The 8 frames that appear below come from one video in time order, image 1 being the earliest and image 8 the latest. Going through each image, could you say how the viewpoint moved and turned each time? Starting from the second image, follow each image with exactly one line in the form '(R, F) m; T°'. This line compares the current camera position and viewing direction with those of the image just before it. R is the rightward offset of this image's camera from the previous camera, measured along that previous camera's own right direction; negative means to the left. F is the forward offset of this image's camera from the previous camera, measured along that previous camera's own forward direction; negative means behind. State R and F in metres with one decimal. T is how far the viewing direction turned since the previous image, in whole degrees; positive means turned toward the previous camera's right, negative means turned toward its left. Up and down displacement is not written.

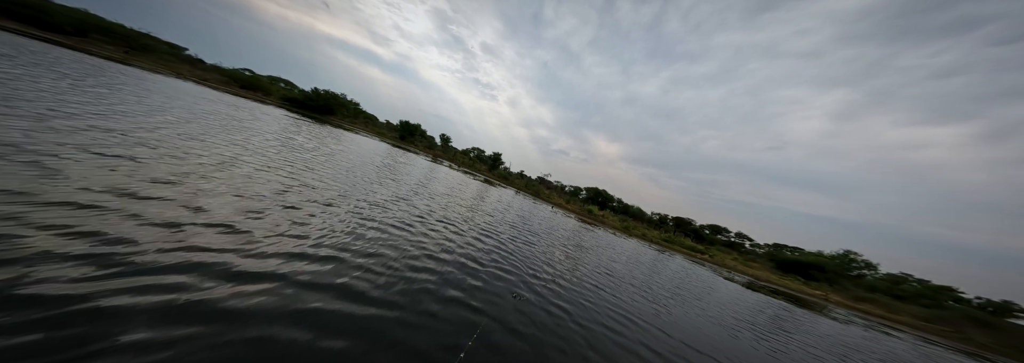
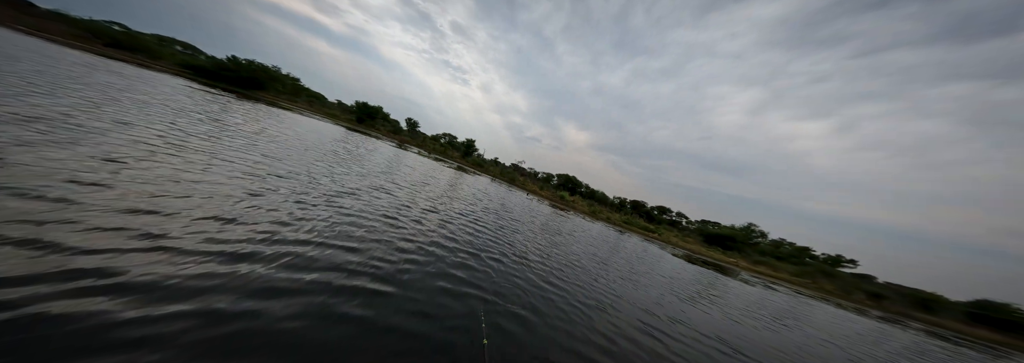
(-0.7, -0.3) m; +9°
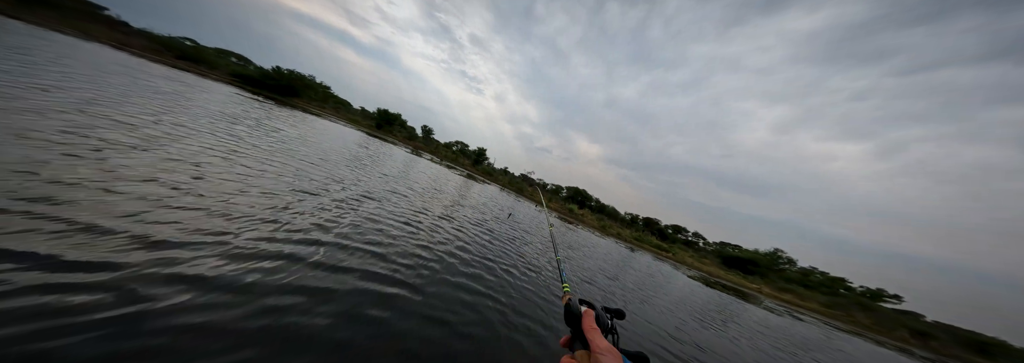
(-0.2, -0.2) m; -3°
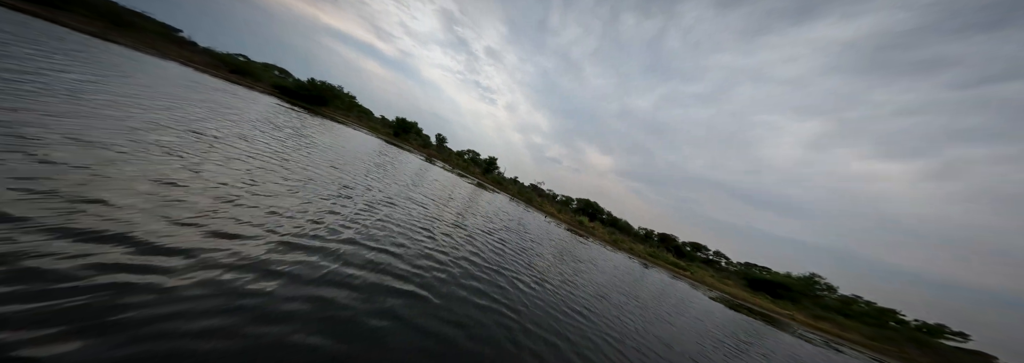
(-0.5, -0.1) m; -2°
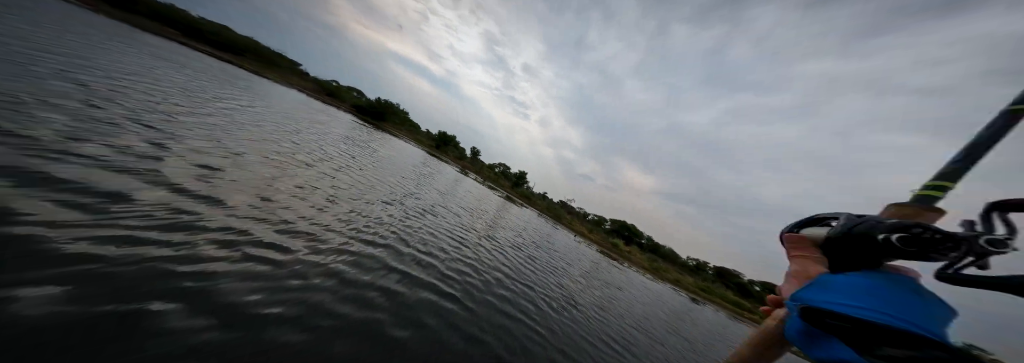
(-1.3, +0.1) m; -7°
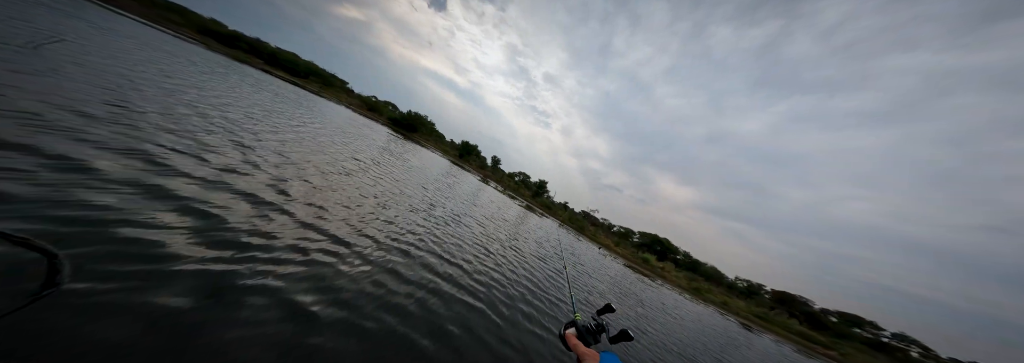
(-1.0, +0.5) m; -5°
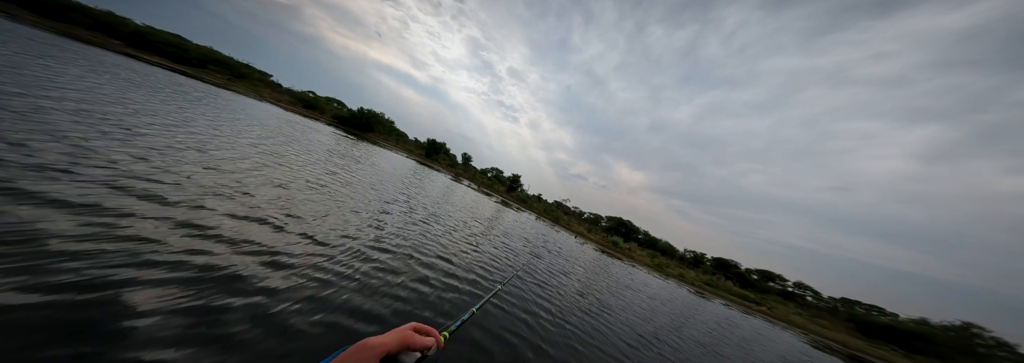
(+1.3, -0.2) m; +6°
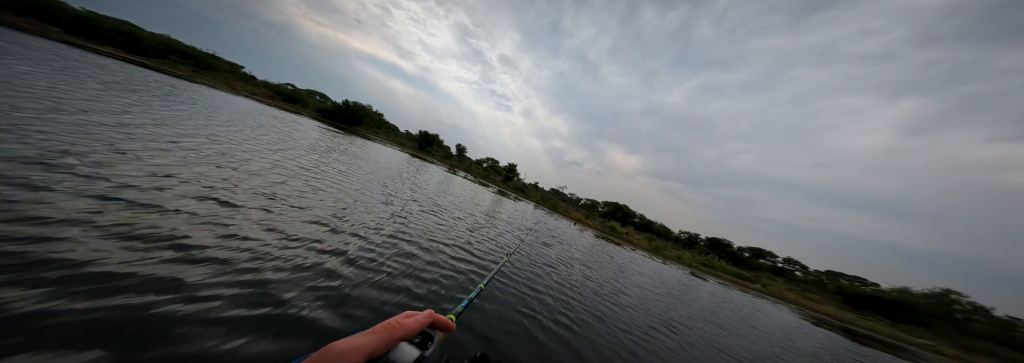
(+0.3, +0.2) m; +1°
